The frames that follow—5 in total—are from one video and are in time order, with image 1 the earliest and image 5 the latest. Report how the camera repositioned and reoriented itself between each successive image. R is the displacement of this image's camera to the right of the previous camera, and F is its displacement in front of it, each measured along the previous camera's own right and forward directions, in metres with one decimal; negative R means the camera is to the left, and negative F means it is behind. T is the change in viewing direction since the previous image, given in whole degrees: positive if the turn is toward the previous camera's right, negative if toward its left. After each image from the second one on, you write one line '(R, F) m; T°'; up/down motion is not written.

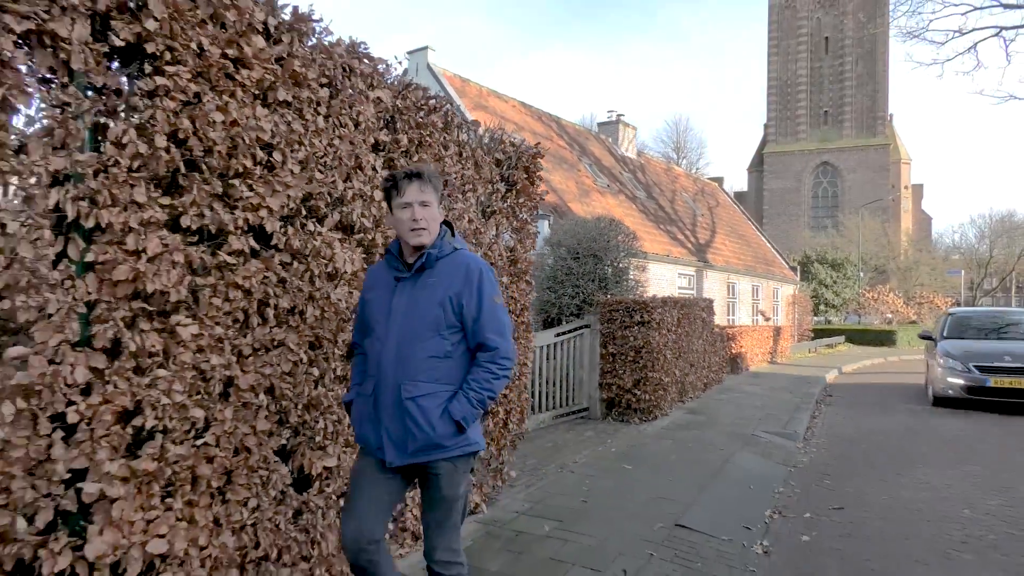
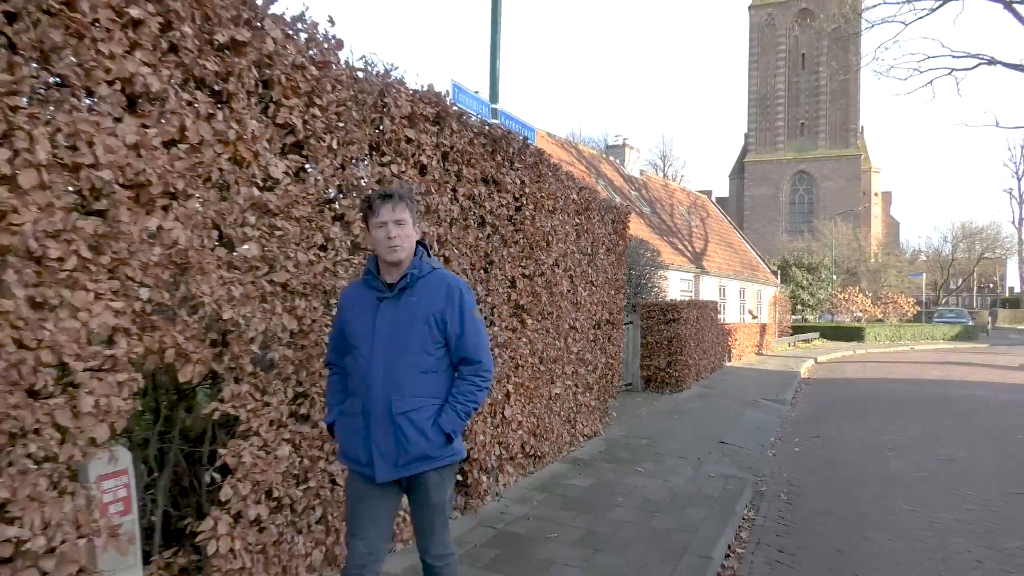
(-1.4, -2.9) m; +2°
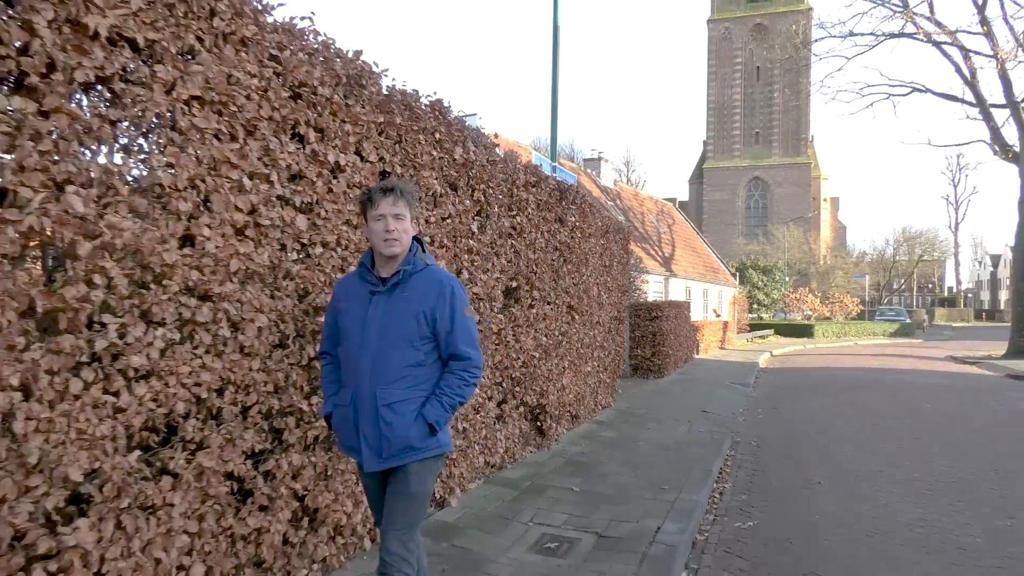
(-1.0, -2.1) m; +3°
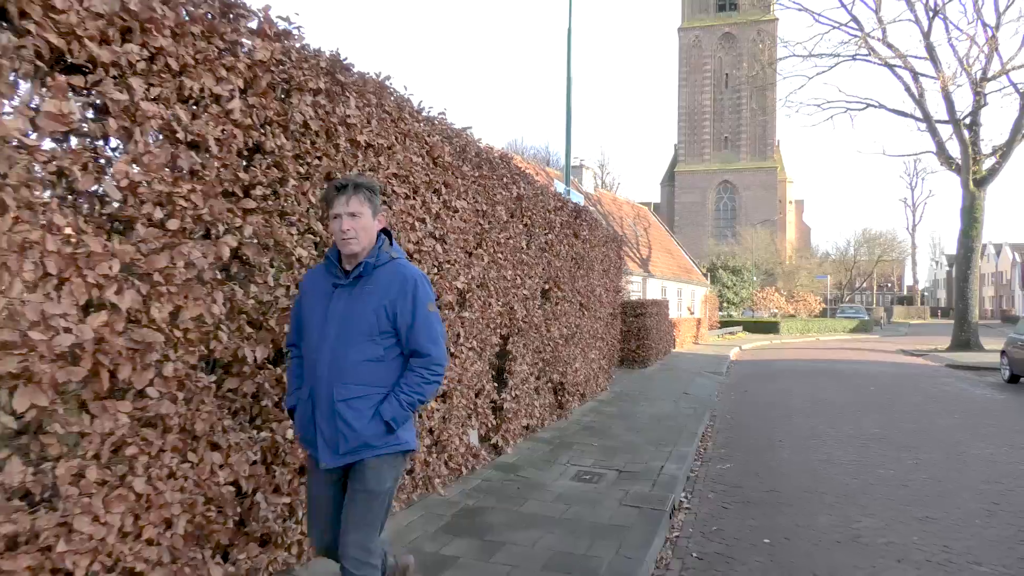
(-0.6, -1.6) m; +2°
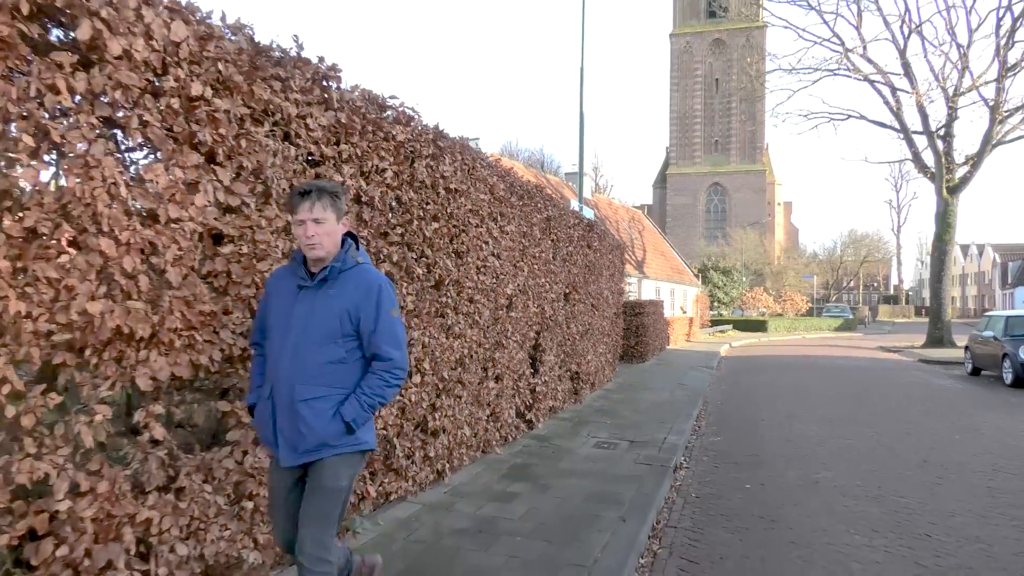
(-0.4, -1.4) m; +1°
